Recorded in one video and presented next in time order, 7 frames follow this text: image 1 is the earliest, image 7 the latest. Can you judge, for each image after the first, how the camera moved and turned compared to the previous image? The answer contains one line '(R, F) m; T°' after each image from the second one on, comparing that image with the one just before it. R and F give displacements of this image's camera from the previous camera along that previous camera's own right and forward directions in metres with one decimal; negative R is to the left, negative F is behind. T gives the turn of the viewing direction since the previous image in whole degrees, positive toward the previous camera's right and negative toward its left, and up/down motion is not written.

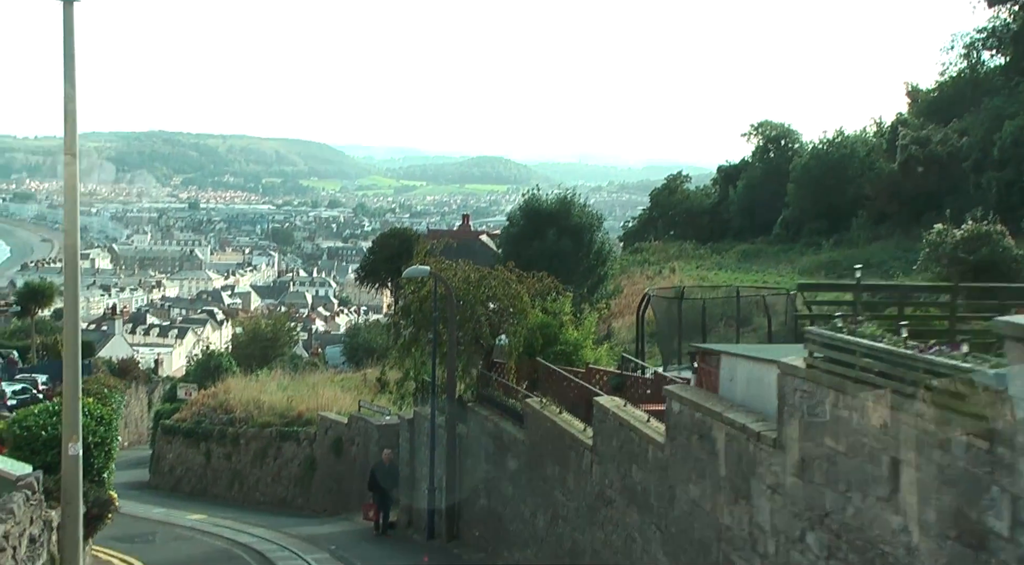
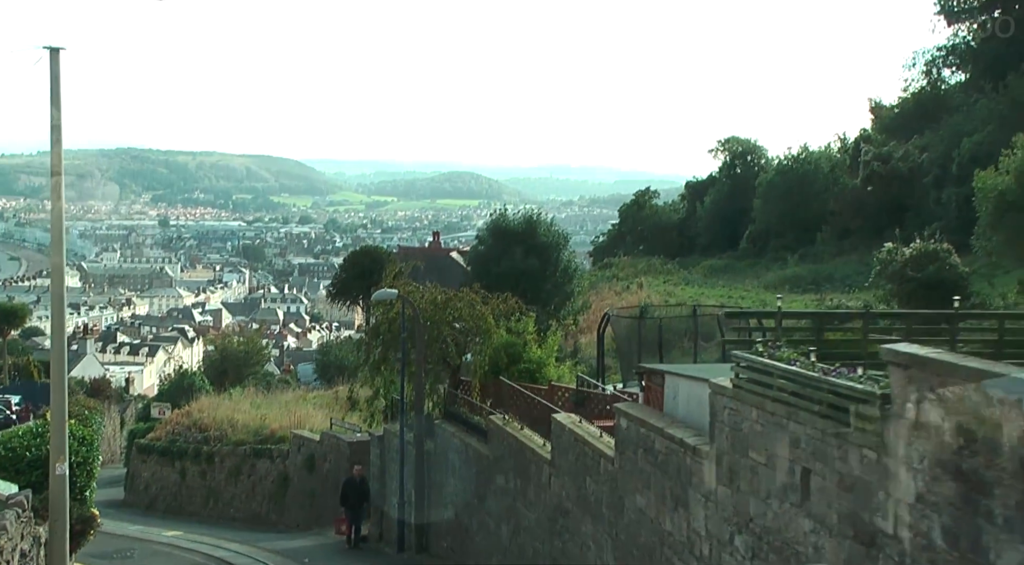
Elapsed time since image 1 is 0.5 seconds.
(+0.1, -0.8) m; +1°
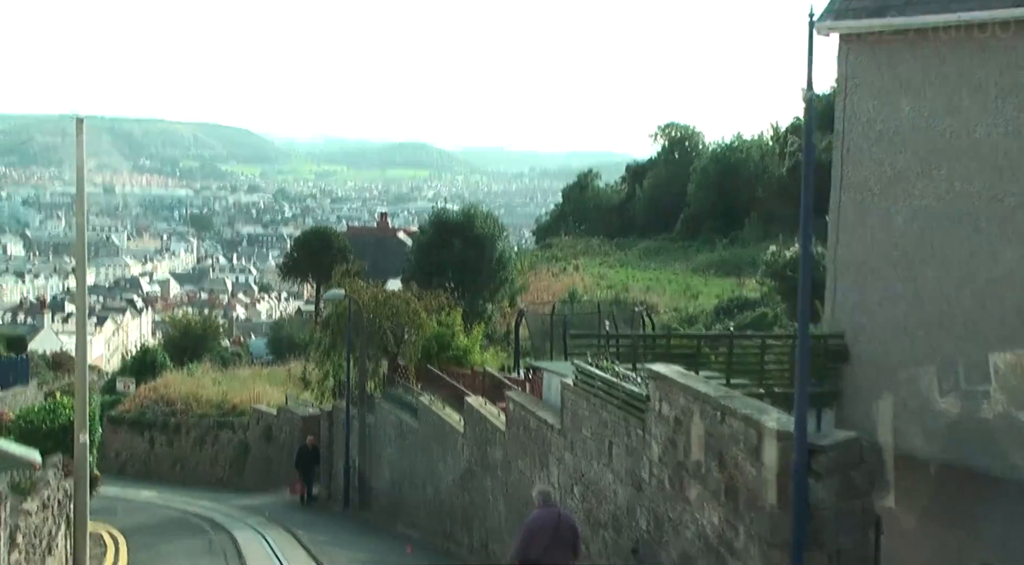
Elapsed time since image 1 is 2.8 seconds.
(+0.4, -3.7) m; +2°
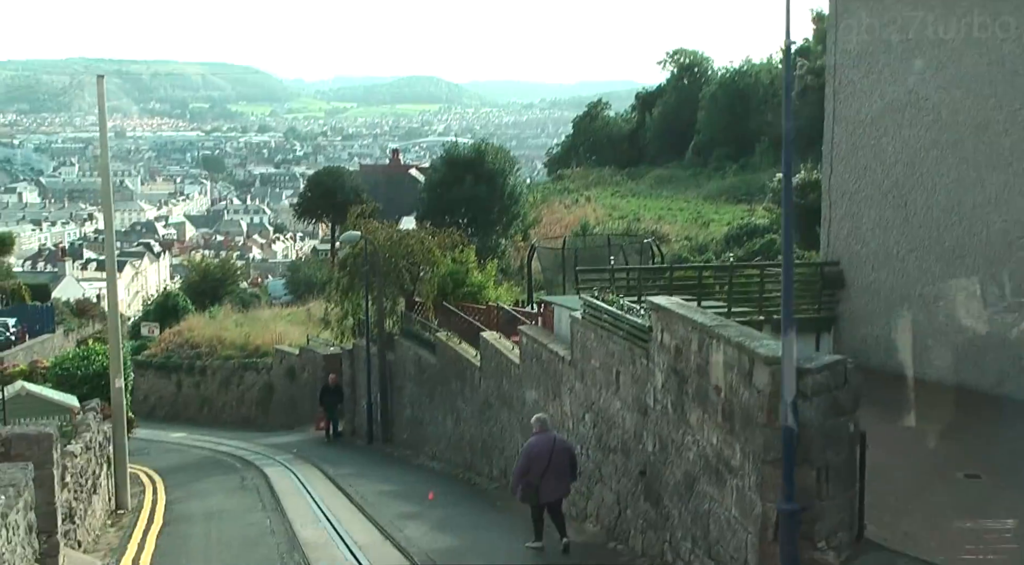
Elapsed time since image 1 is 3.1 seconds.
(+0.1, -0.6) m; -1°
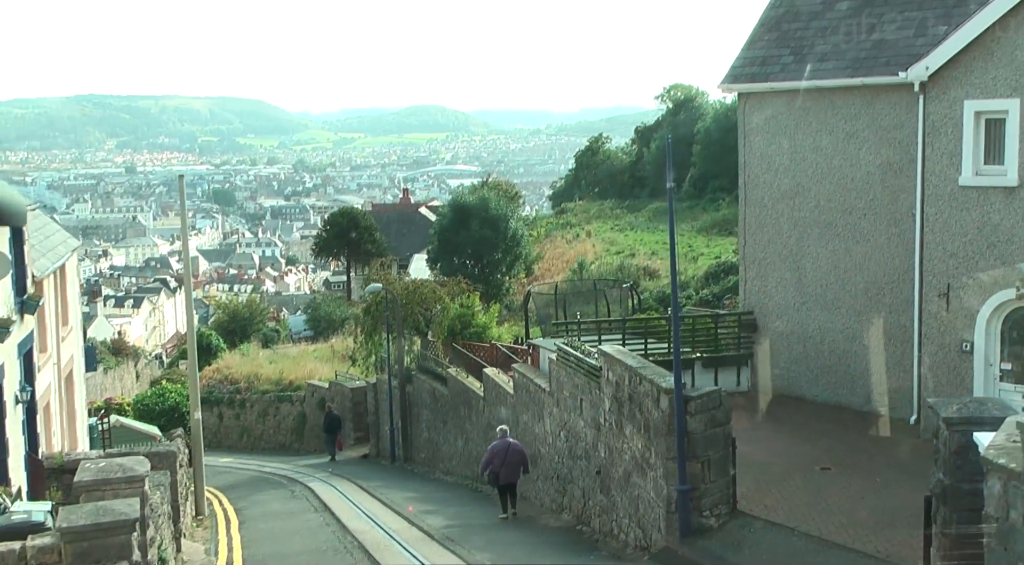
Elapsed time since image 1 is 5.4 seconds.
(+0.3, -4.2) m; 0°
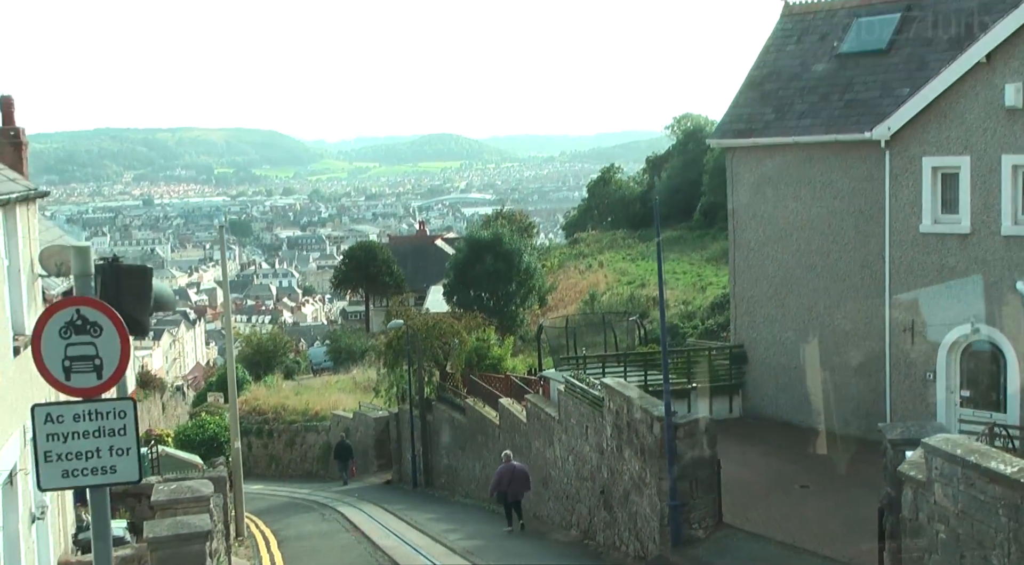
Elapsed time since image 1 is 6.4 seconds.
(+0.1, -1.8) m; -1°
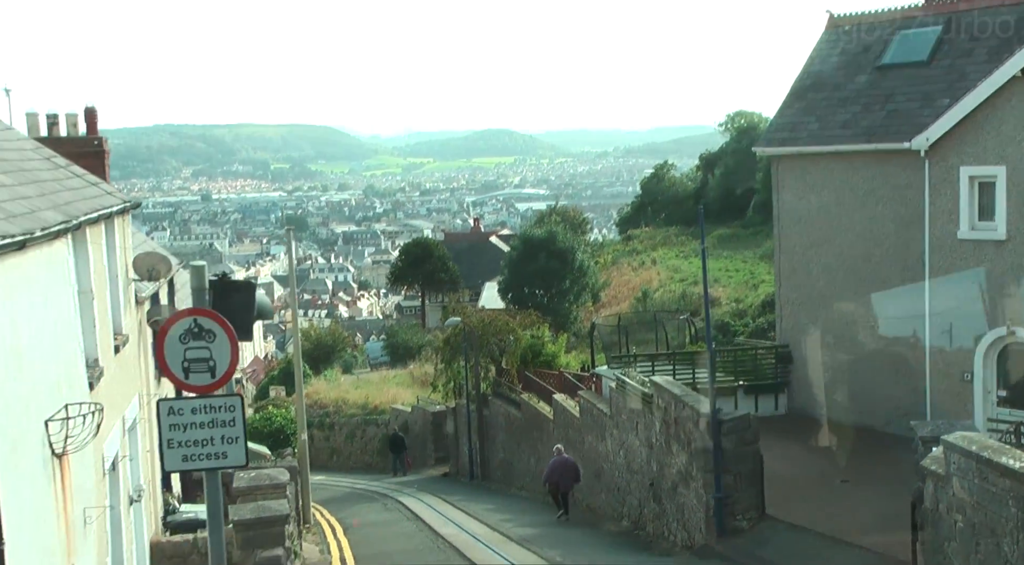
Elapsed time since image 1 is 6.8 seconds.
(0.0, -0.9) m; -2°
